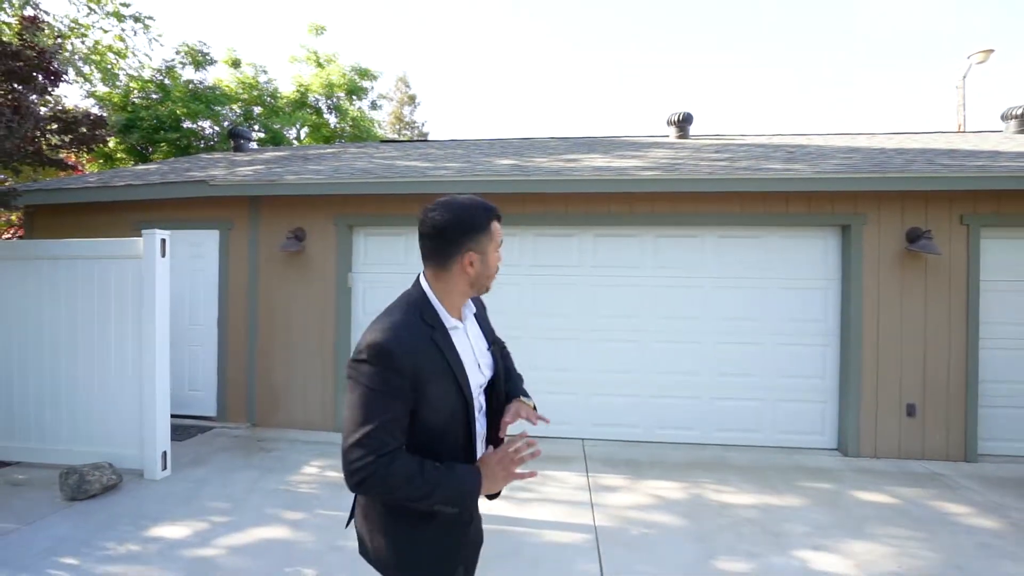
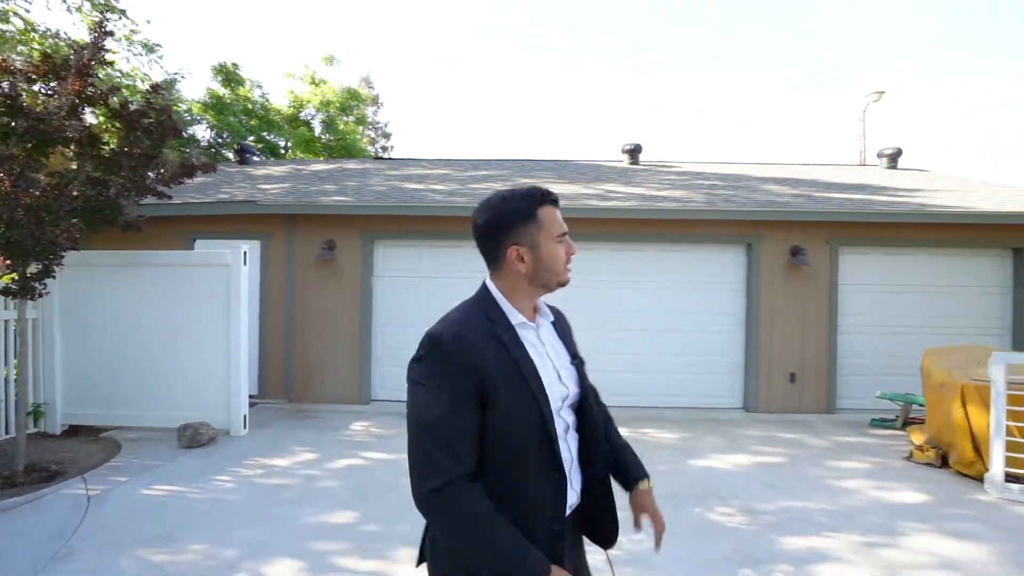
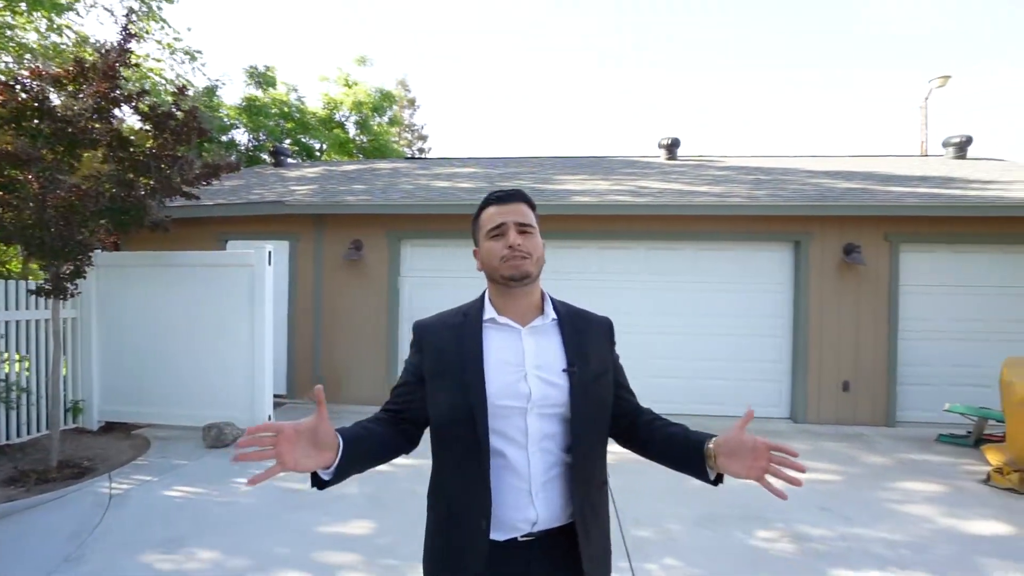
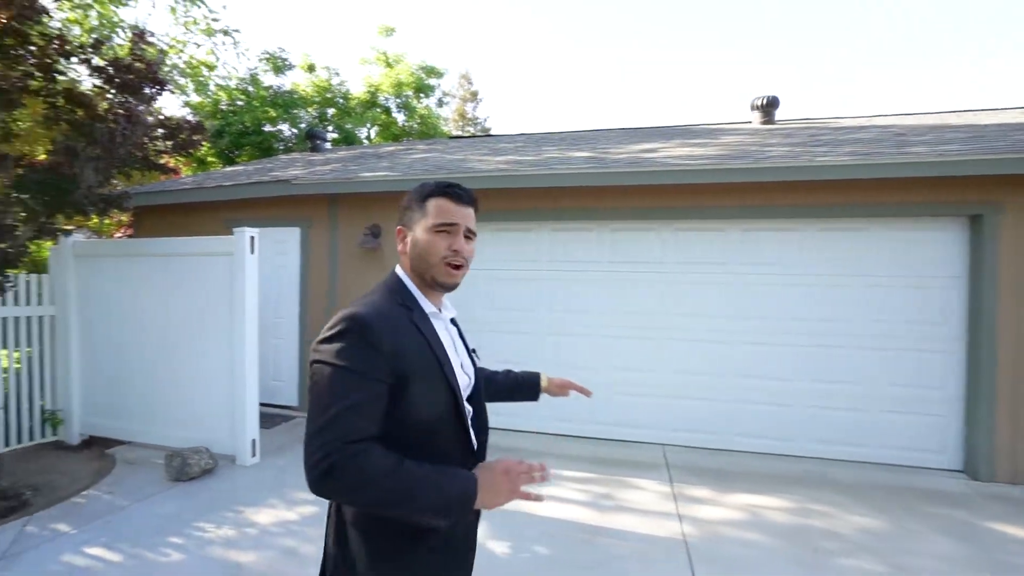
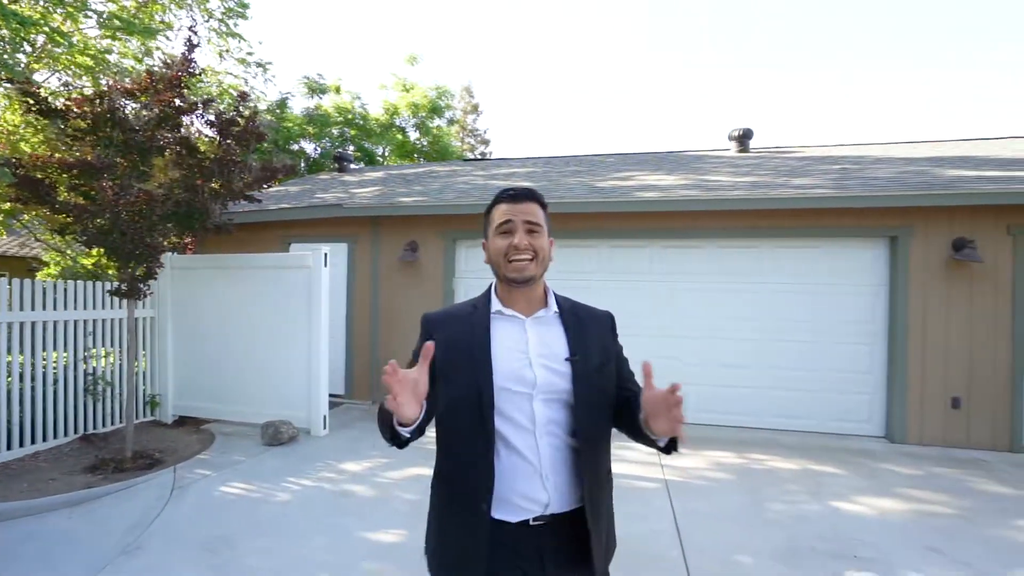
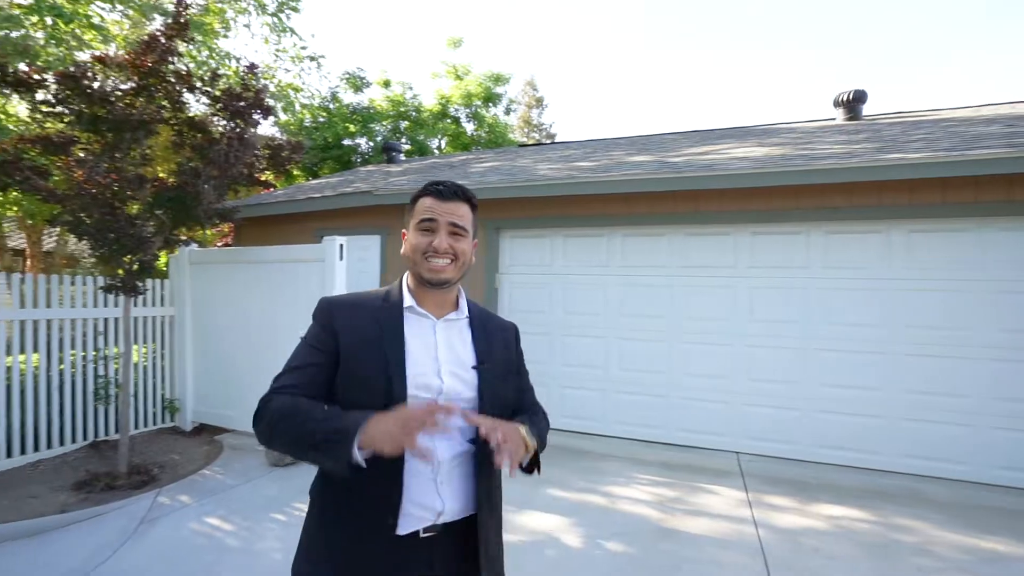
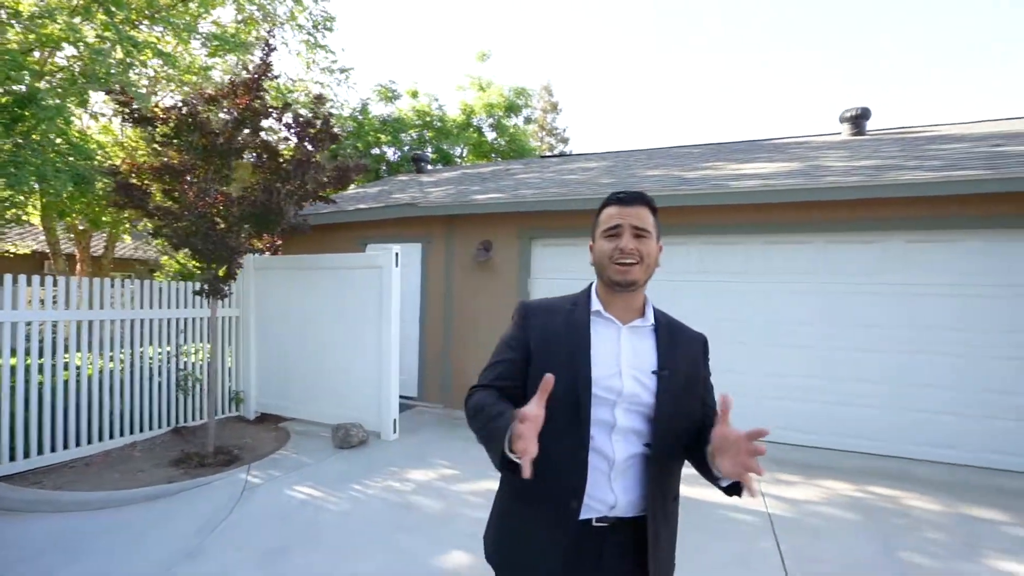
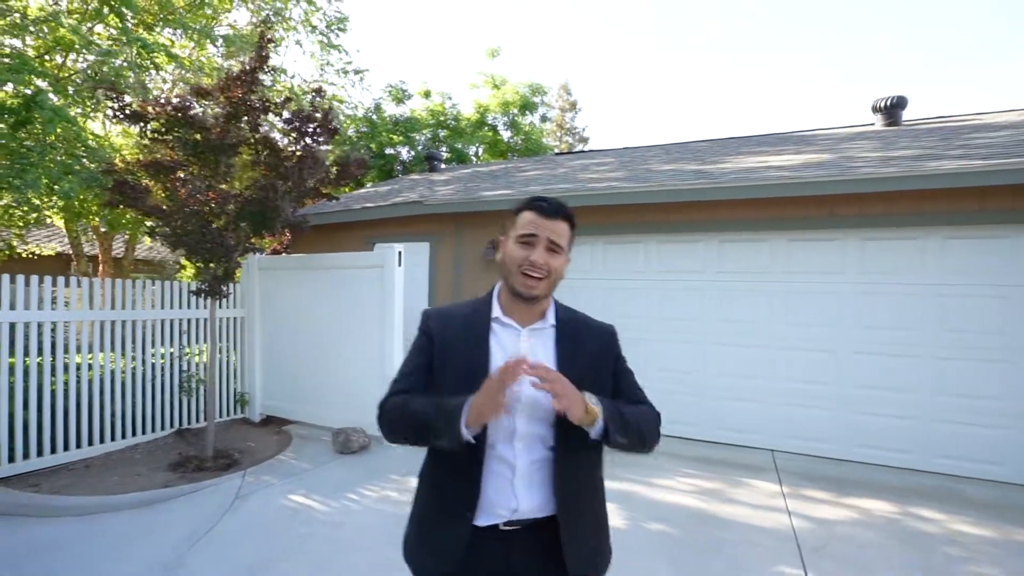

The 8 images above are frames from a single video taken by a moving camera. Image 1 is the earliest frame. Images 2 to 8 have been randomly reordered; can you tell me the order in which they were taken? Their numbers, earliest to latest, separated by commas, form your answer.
4, 6, 8, 7, 5, 3, 2
